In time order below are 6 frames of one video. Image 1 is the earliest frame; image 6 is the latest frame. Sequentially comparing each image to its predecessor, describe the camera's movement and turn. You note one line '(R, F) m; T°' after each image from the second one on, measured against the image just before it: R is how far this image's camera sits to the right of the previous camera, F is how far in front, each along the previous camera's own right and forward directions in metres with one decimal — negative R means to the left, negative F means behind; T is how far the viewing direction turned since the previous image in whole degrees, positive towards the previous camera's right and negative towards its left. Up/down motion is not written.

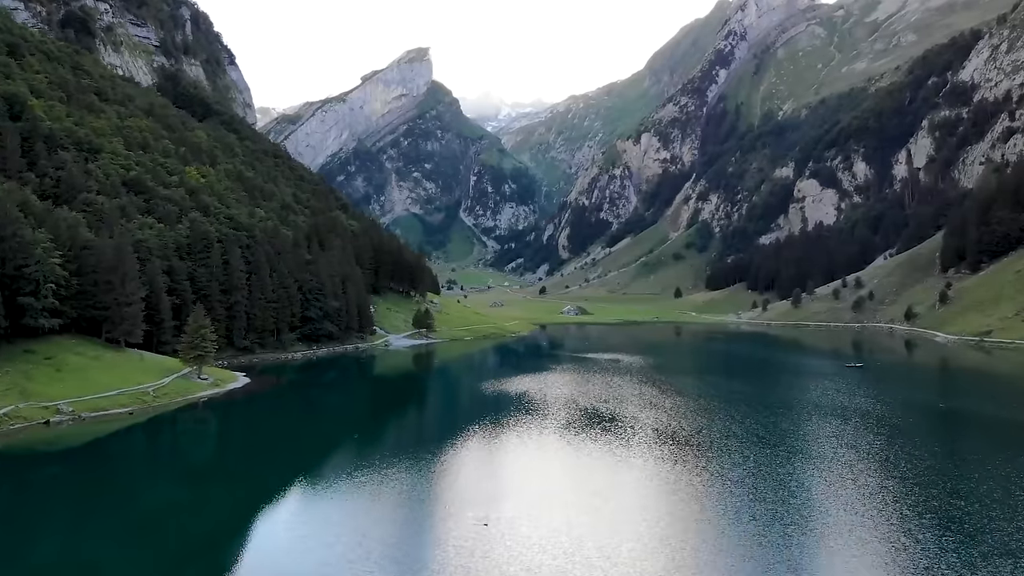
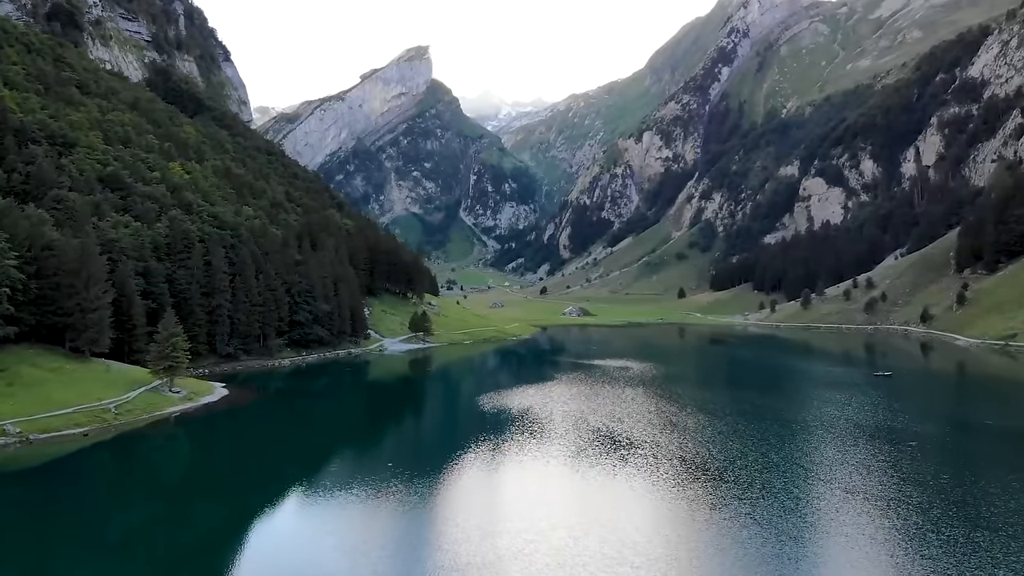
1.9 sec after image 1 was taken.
(-0.1, +5.3) m; 0°
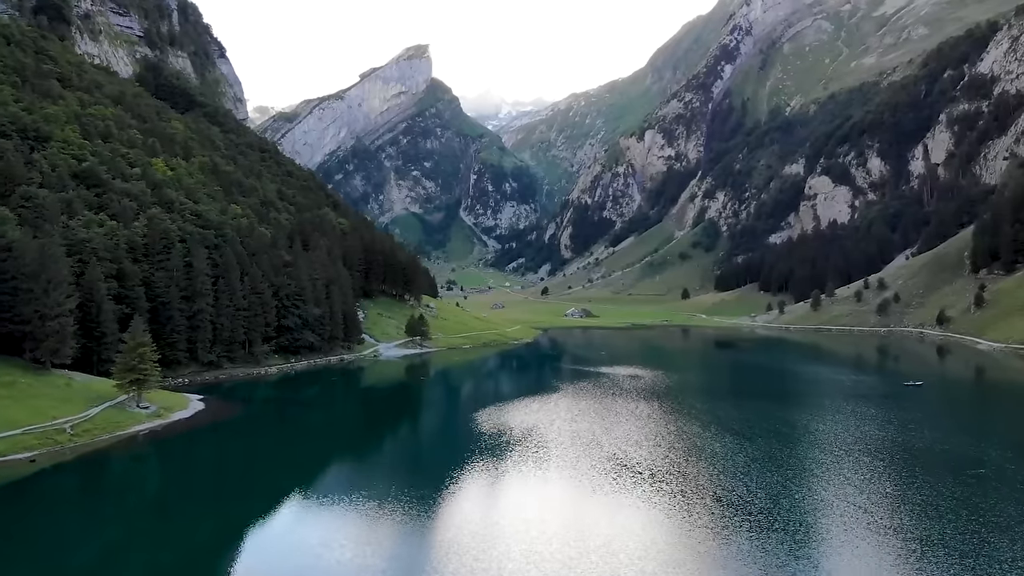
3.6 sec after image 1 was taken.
(-0.1, +5.0) m; 0°
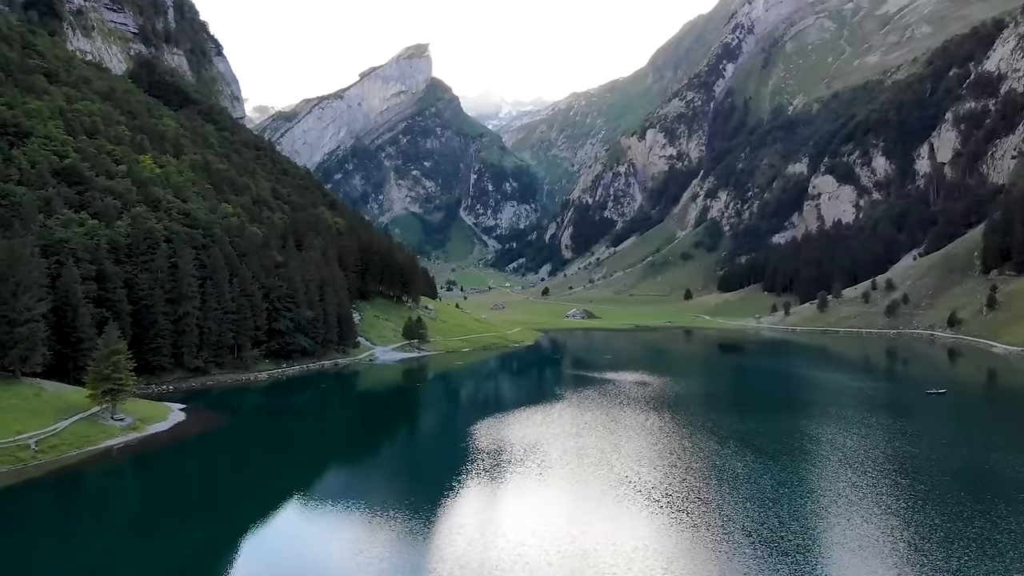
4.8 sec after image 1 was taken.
(0.0, +3.3) m; 0°
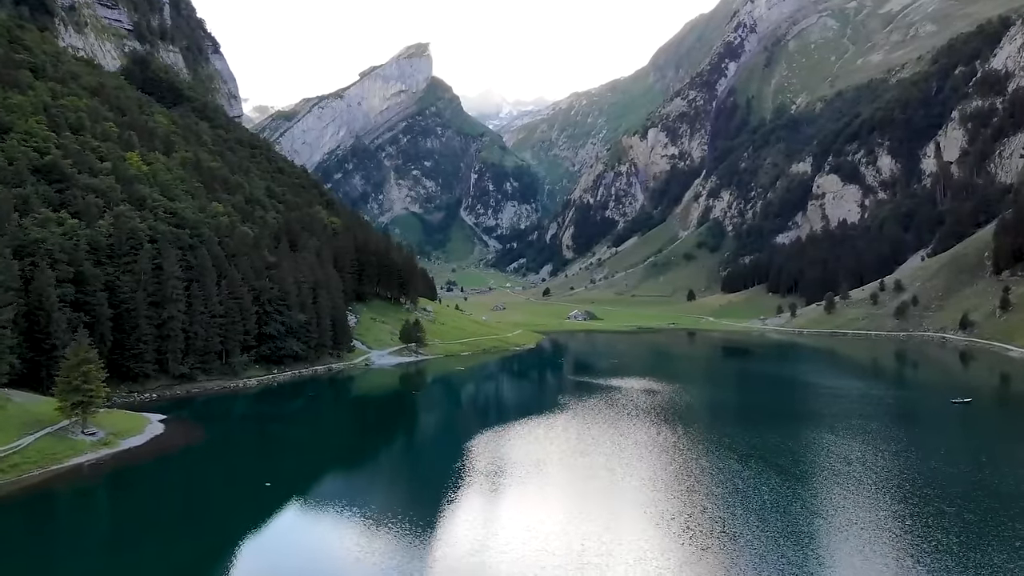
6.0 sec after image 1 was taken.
(0.0, +3.3) m; 0°
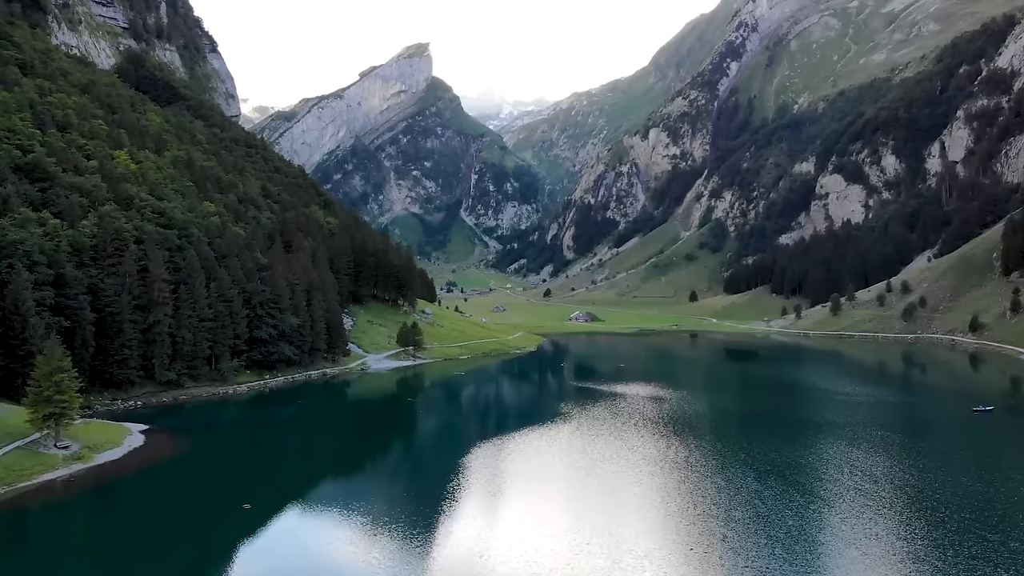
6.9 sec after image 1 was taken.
(0.0, +2.6) m; 0°
